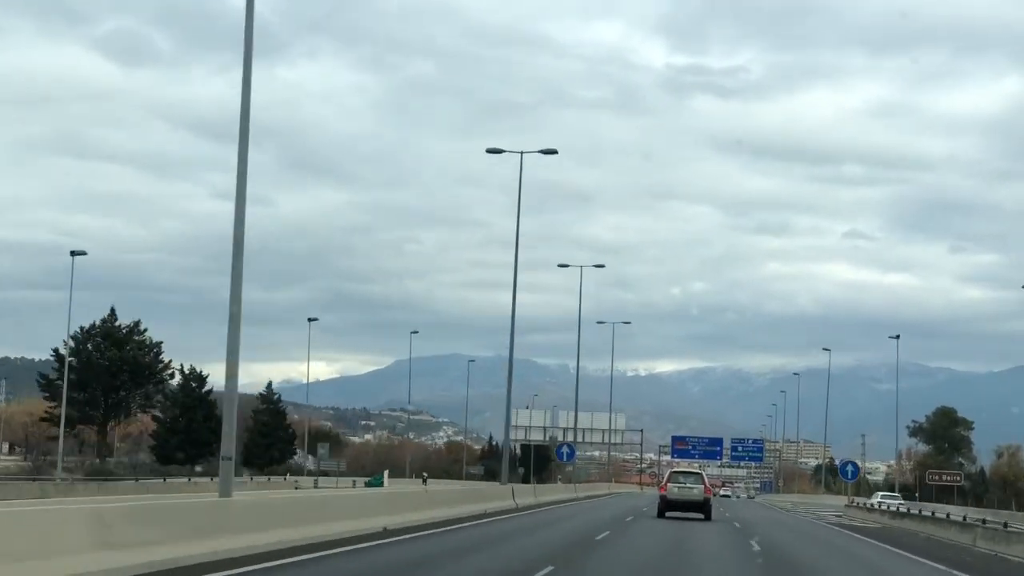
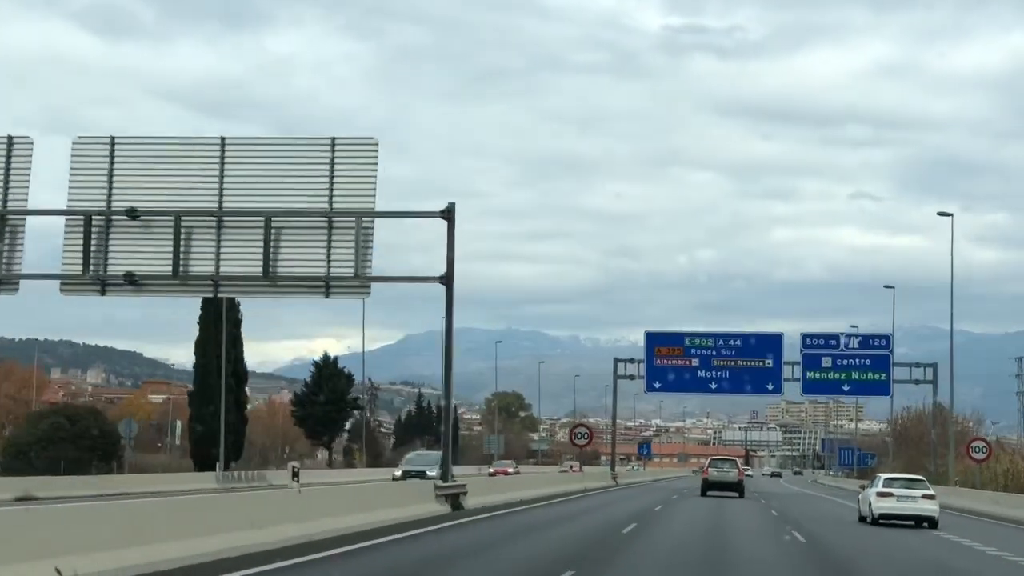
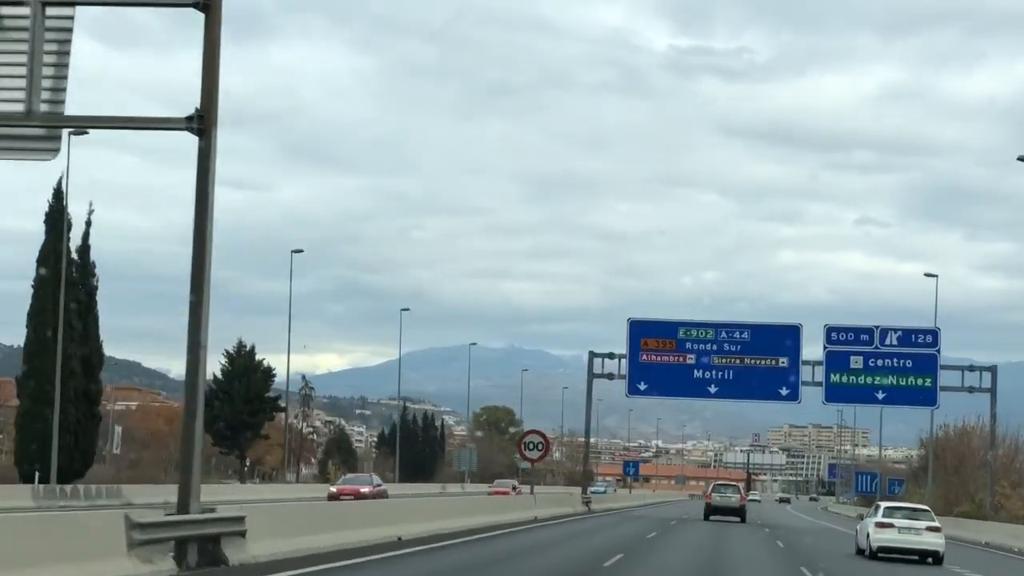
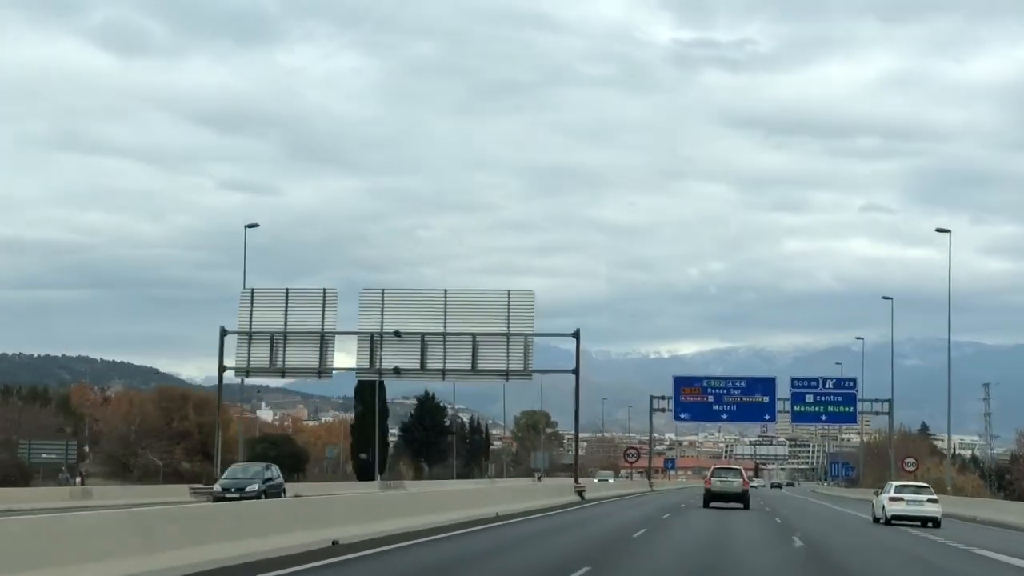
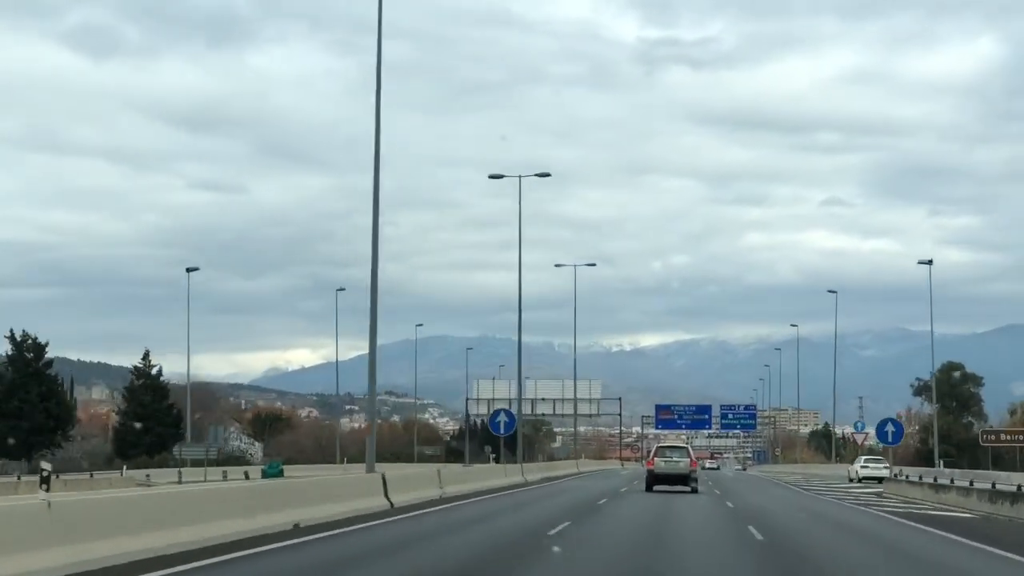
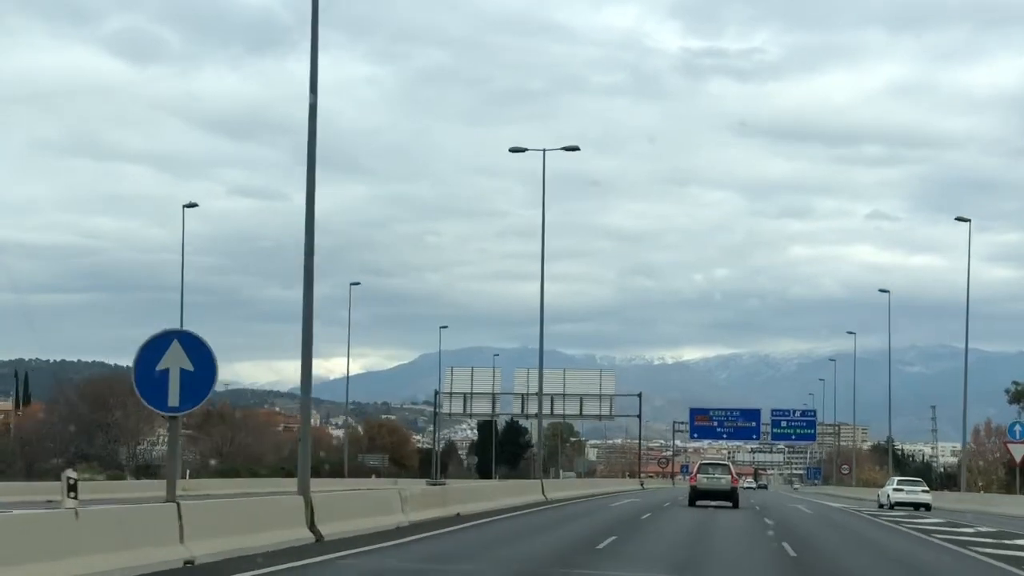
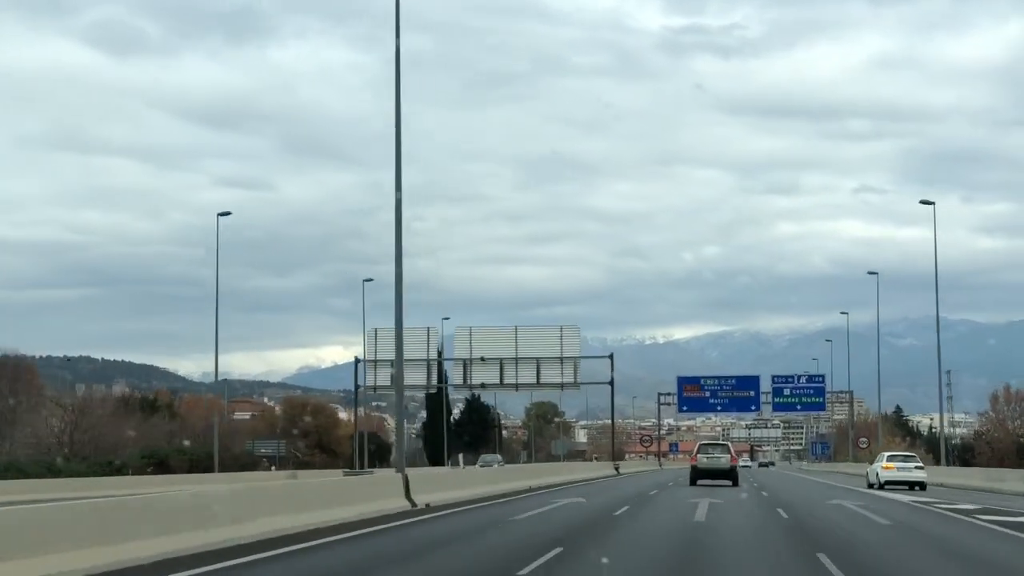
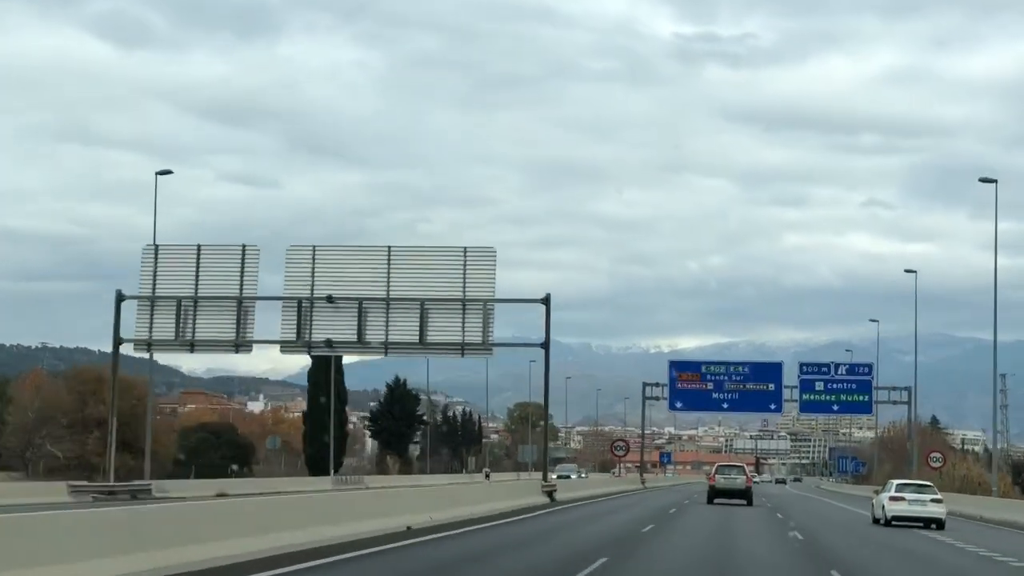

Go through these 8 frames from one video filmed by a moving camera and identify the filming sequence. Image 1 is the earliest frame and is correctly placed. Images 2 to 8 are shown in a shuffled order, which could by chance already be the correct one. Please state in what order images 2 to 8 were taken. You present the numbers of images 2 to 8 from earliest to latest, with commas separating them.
5, 6, 7, 4, 8, 2, 3
